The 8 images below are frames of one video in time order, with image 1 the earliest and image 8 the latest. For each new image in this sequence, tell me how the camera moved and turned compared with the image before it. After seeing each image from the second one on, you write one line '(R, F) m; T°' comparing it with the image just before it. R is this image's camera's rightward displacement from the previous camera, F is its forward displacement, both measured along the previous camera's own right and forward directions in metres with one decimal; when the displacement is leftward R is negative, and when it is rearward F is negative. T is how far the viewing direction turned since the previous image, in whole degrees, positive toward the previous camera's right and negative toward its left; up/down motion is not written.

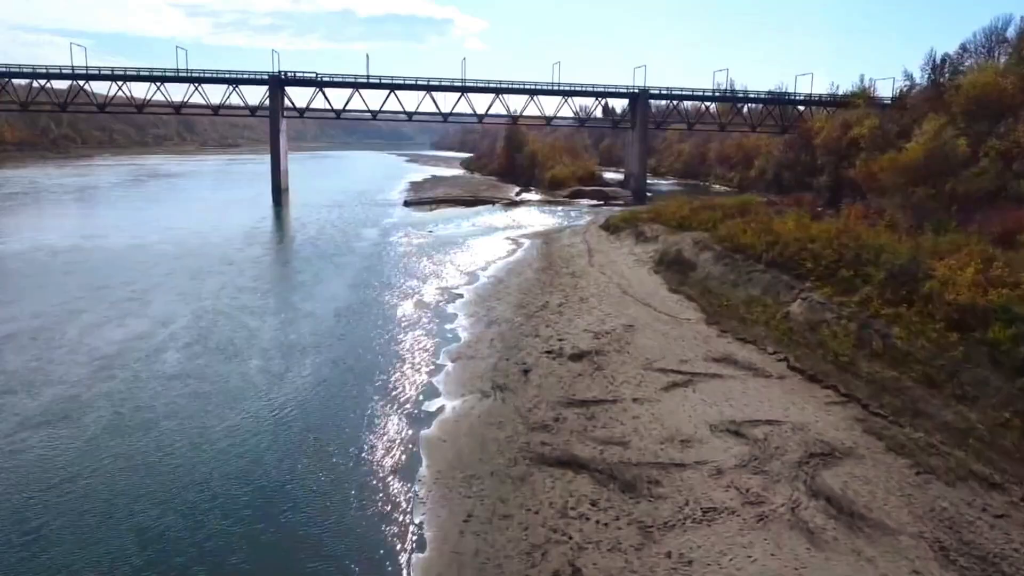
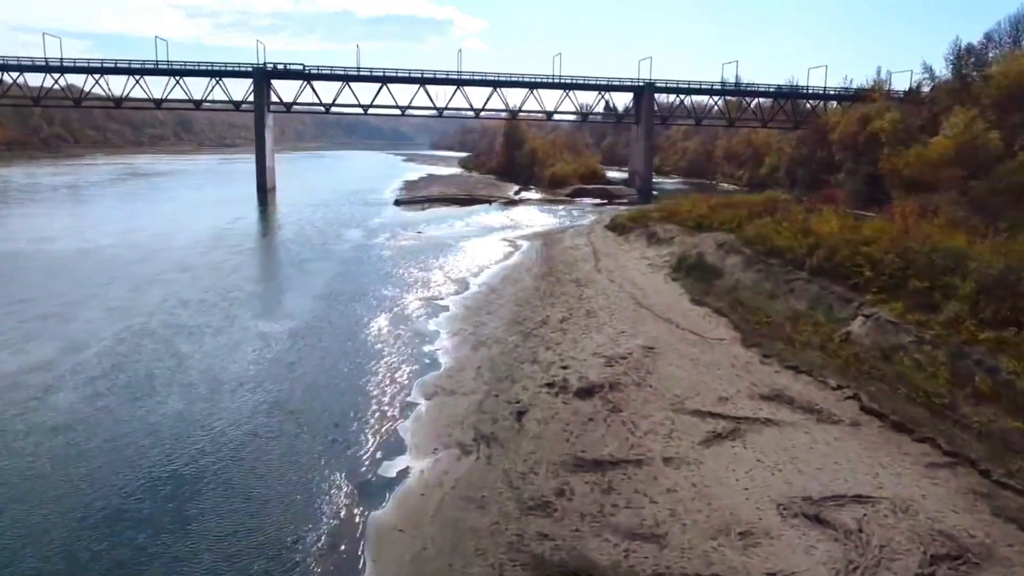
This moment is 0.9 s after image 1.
(+0.1, +3.4) m; 0°
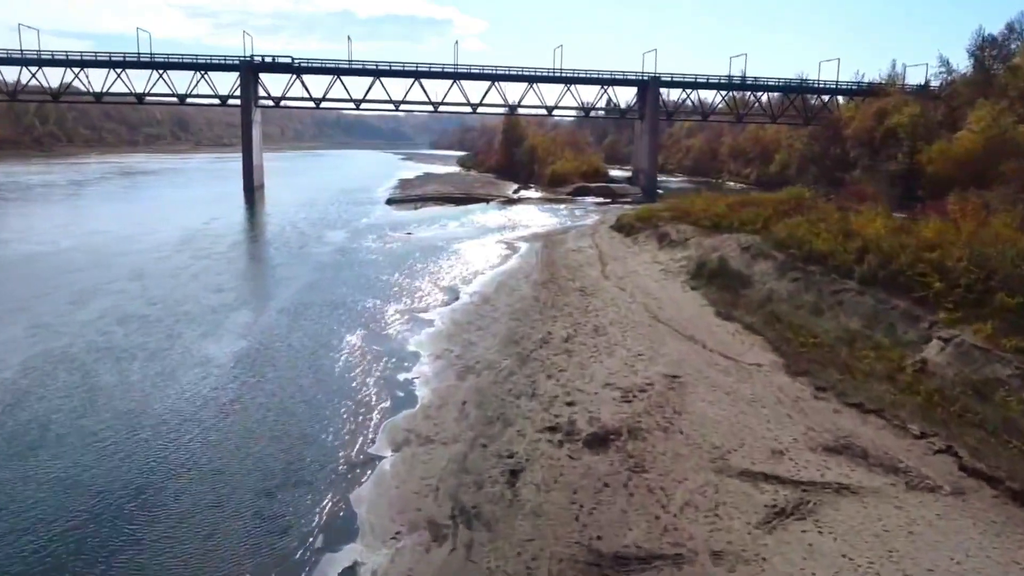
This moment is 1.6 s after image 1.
(+0.1, +2.7) m; 0°
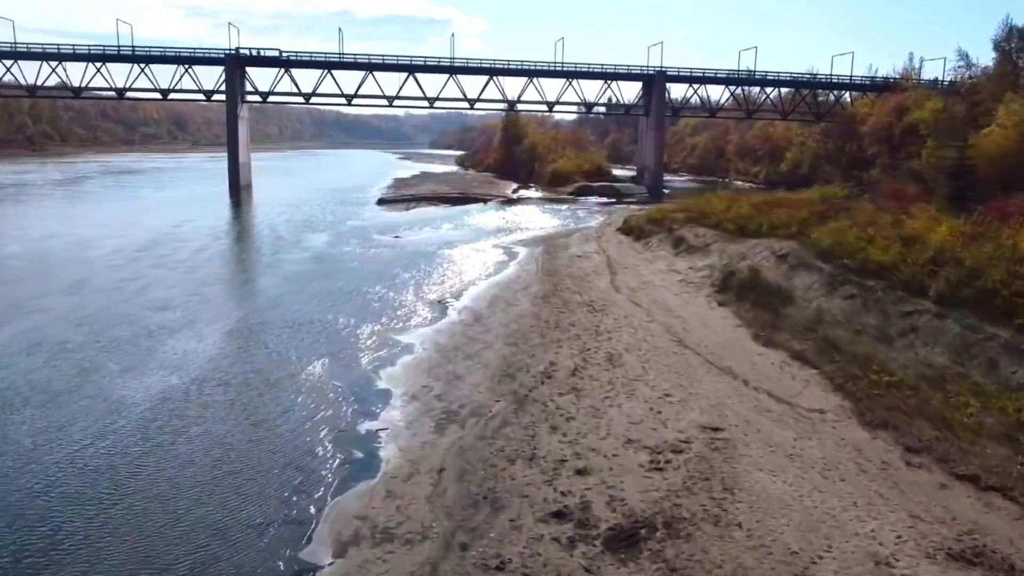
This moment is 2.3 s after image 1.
(+0.1, +2.8) m; 0°
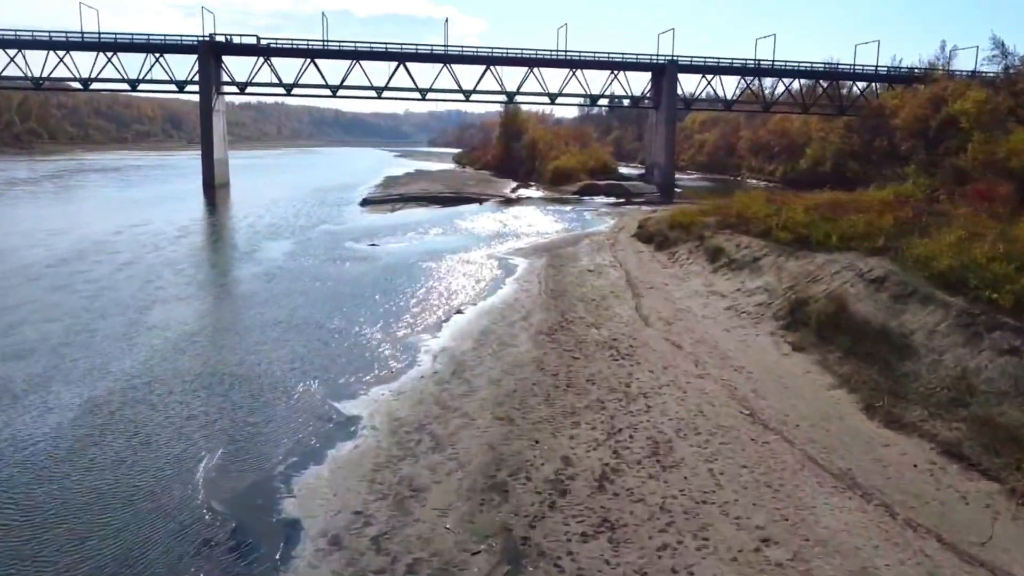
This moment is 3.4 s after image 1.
(+0.1, +4.5) m; 0°
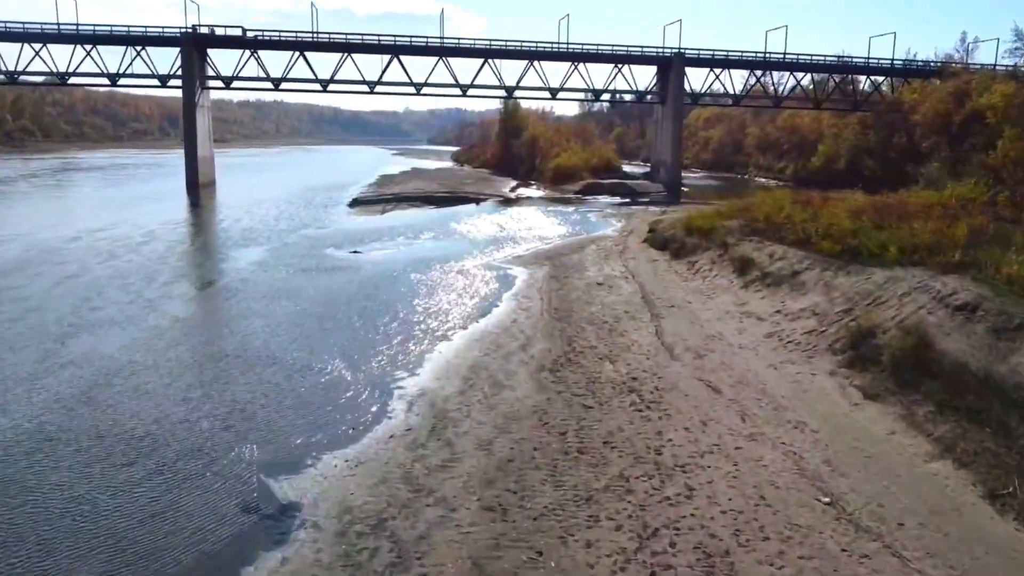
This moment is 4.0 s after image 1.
(+0.1, +2.5) m; 0°
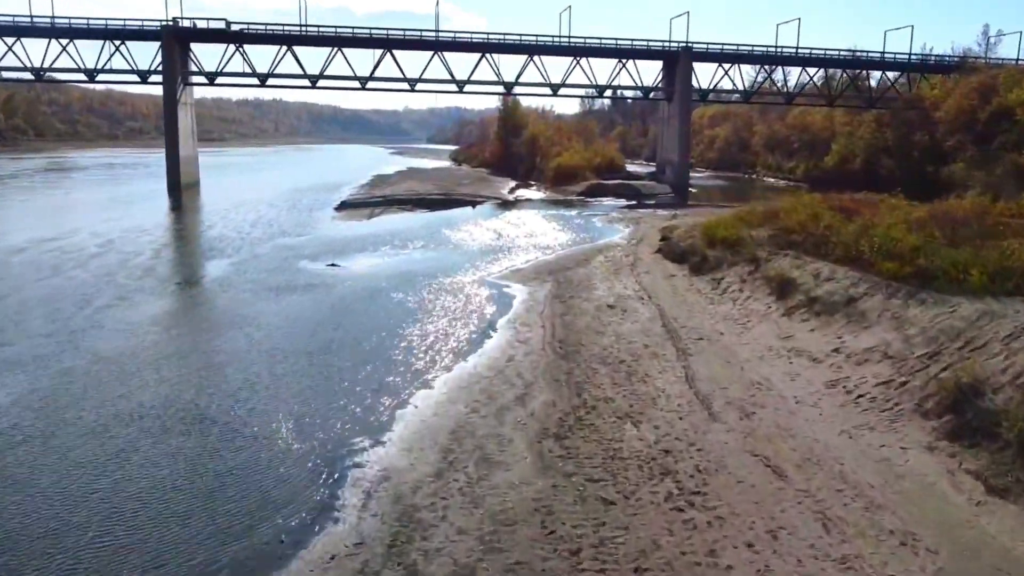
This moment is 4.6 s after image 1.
(+0.1, +2.5) m; 0°
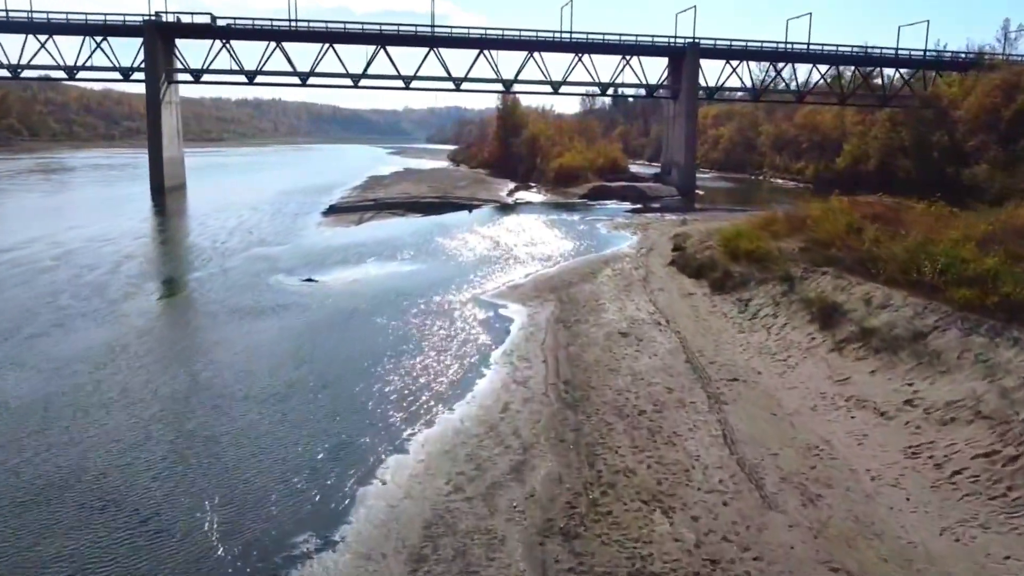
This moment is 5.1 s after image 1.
(+0.1, +2.1) m; 0°
